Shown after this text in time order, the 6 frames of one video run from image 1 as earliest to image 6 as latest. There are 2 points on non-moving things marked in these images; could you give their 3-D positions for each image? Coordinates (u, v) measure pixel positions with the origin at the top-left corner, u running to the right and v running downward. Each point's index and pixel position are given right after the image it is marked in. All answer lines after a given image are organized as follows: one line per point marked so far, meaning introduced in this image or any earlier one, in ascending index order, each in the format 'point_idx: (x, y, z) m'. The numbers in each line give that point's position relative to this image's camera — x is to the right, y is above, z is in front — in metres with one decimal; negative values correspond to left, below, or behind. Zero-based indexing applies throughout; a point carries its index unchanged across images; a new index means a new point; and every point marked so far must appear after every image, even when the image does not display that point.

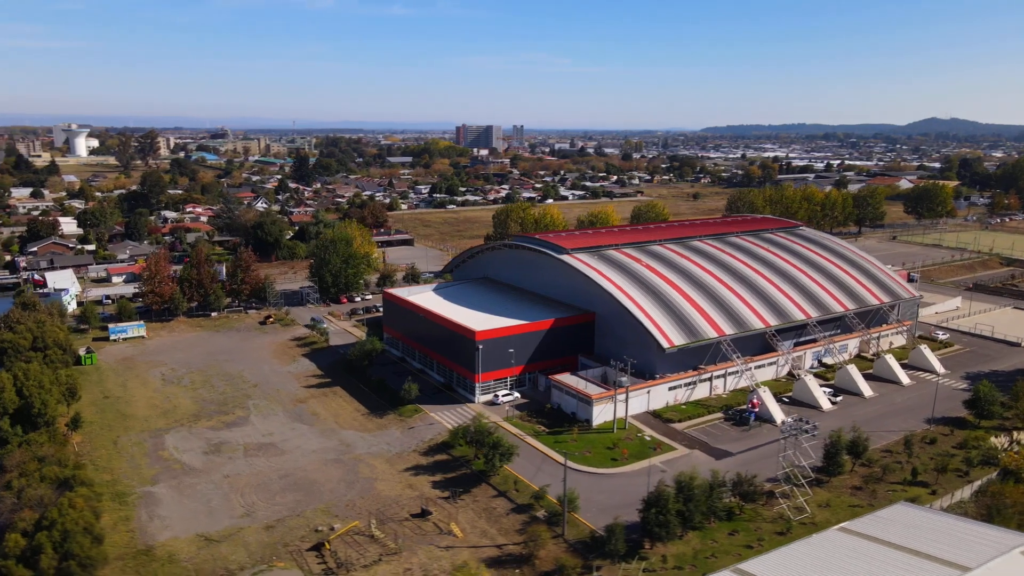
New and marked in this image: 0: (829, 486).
0: (+7.9, -4.9, +18.6) m
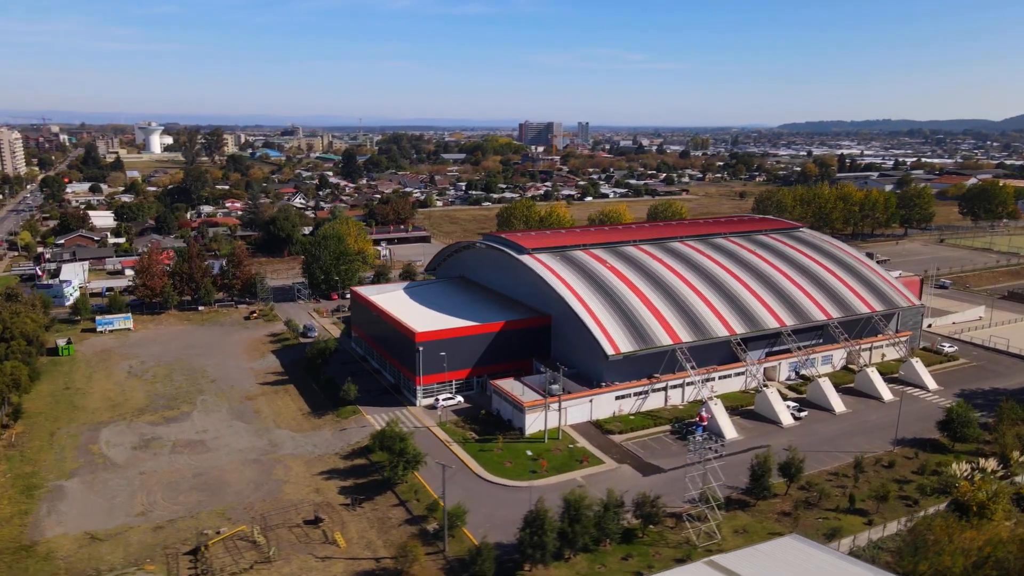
0: (+5.6, -5.1, +17.2) m
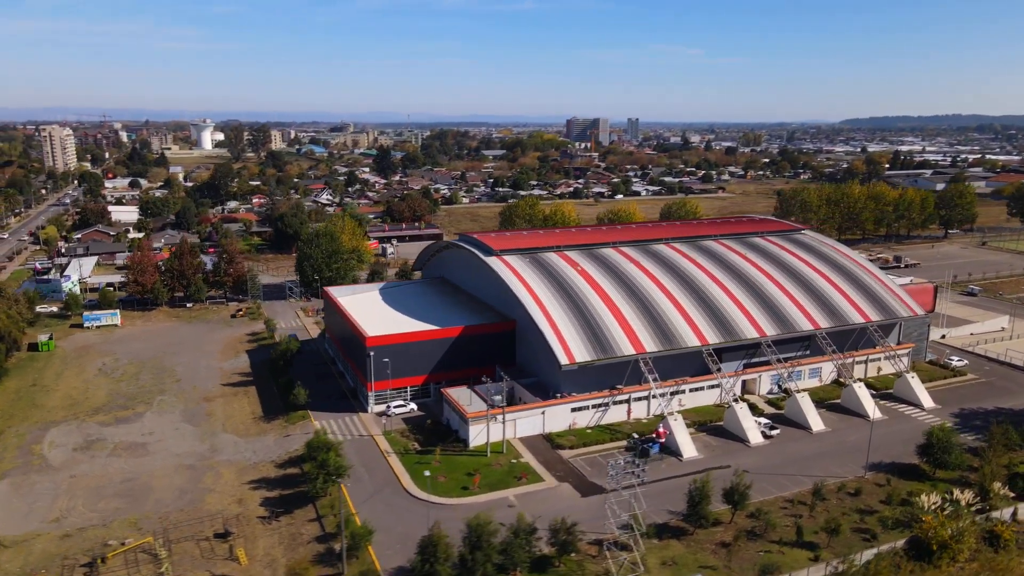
0: (+3.8, -5.3, +15.9) m
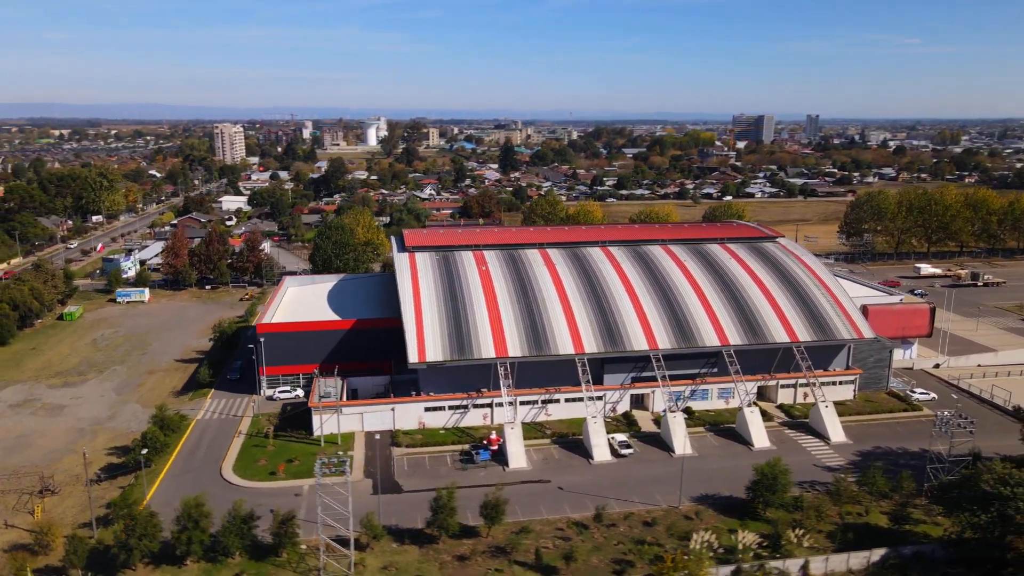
0: (-1.7, -5.3, +15.5) m
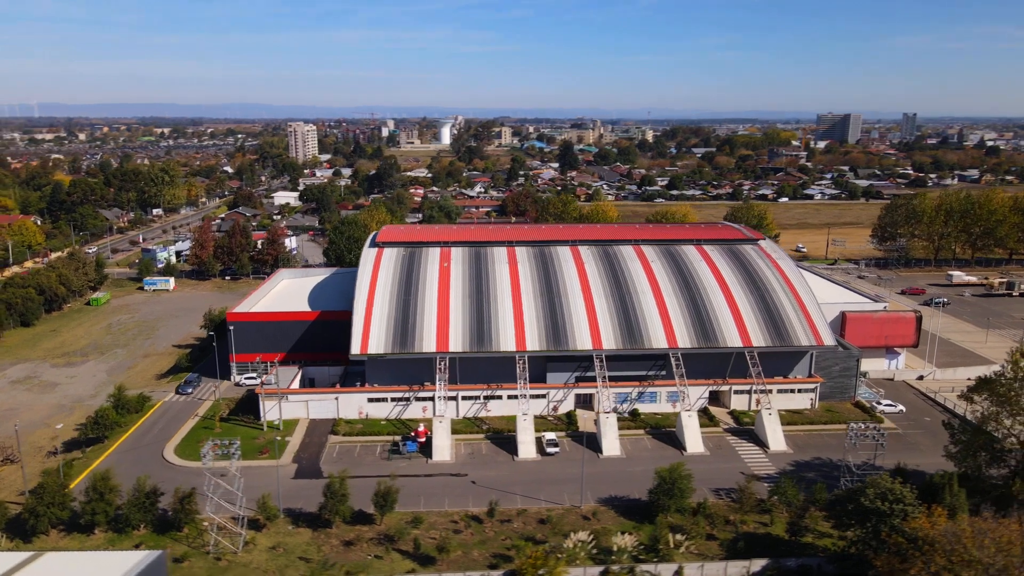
0: (-4.0, -5.2, +16.1) m
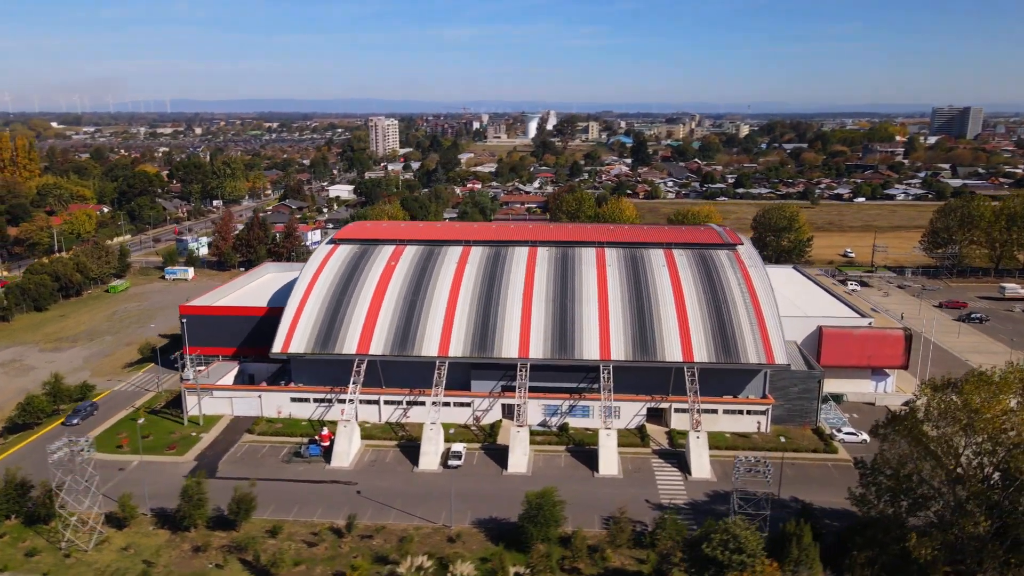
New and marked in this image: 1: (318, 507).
0: (-7.0, -5.2, +15.8) m
1: (-4.3, -4.9, +16.8) m
